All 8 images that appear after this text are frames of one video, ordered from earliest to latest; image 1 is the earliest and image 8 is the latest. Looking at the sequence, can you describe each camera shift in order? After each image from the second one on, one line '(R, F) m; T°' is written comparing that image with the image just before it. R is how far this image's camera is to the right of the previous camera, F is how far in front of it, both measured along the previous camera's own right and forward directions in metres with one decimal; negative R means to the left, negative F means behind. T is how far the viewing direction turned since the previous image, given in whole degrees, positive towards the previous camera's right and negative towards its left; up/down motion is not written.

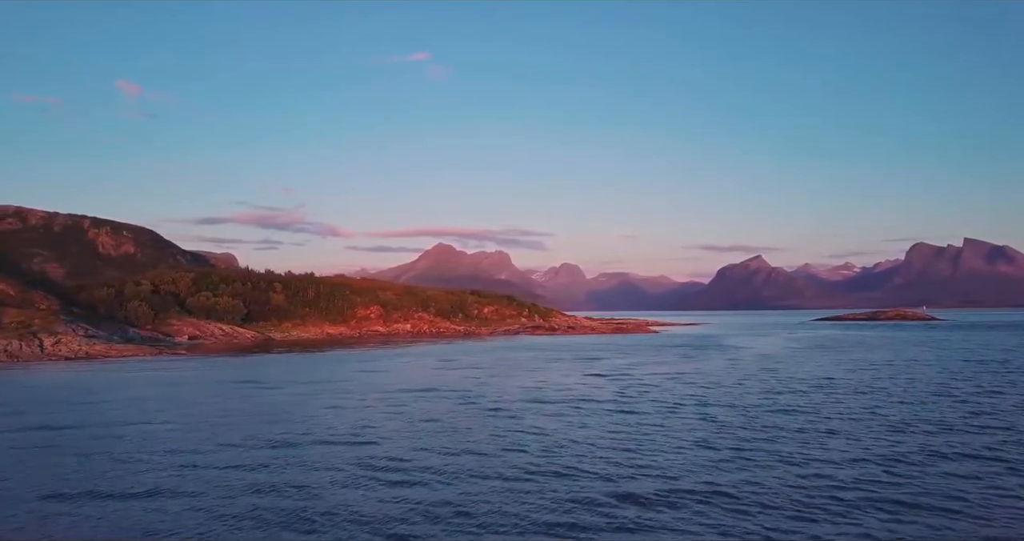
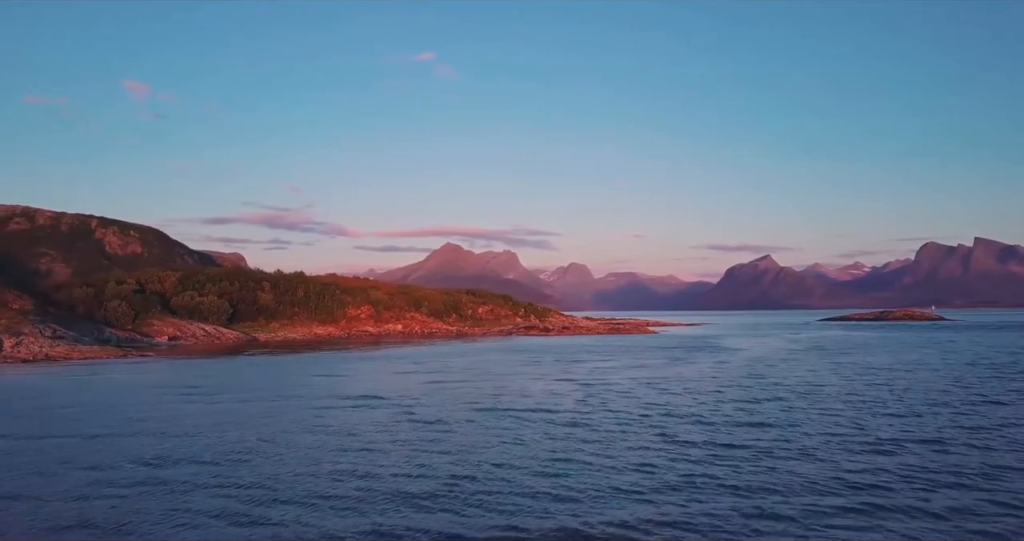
(+2.0, +2.6) m; -1°
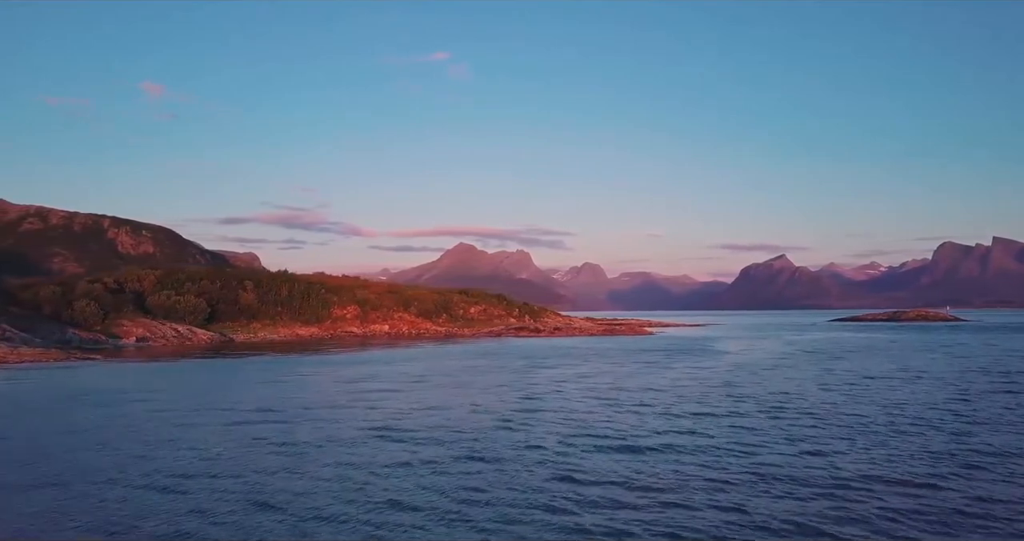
(+3.1, +3.8) m; -1°
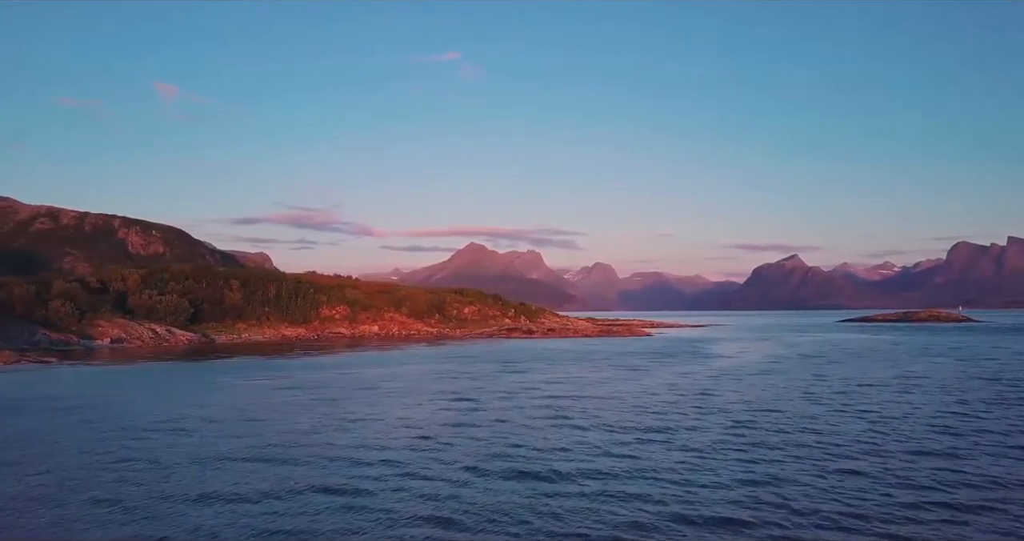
(+2.4, +2.9) m; -1°
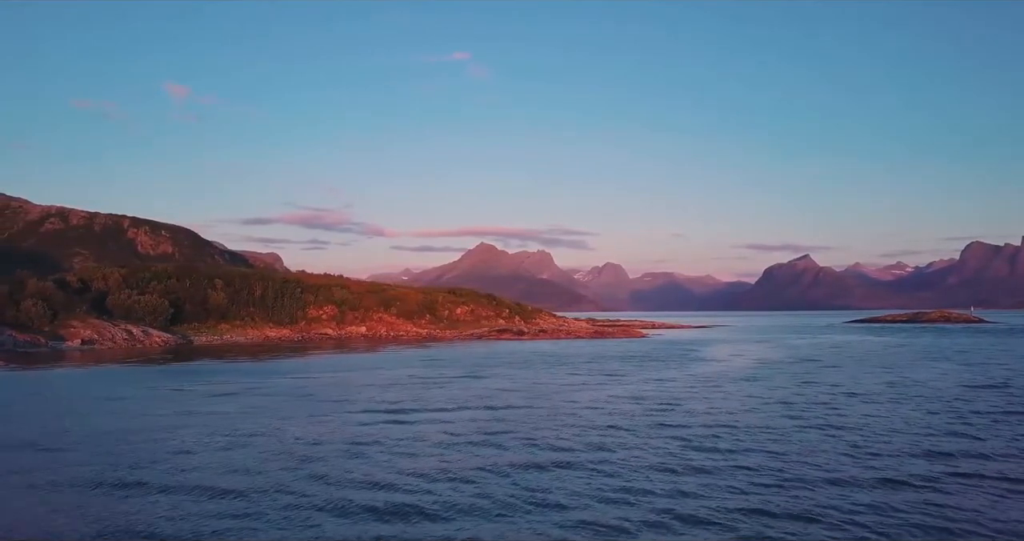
(+2.5, +2.9) m; -1°
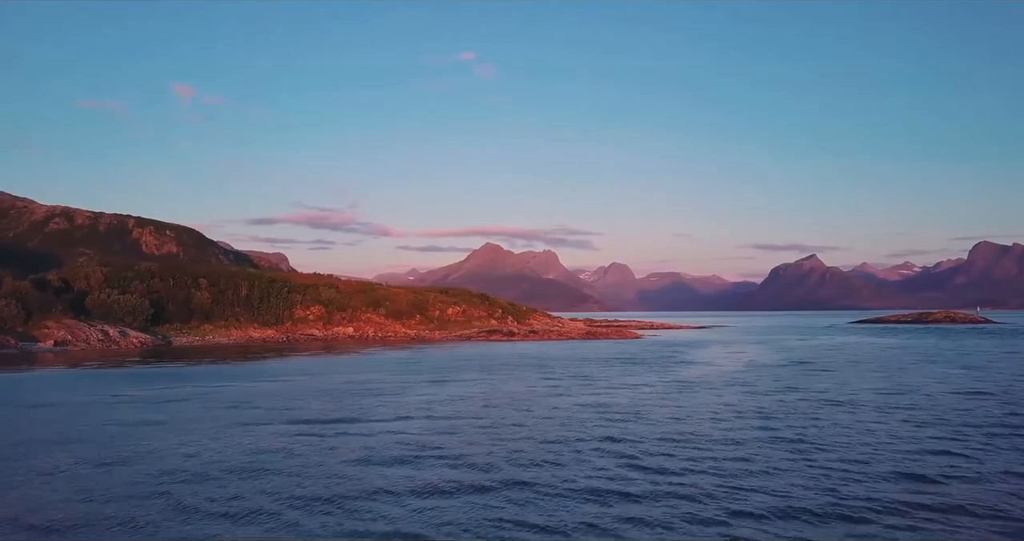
(+2.0, +2.3) m; 0°
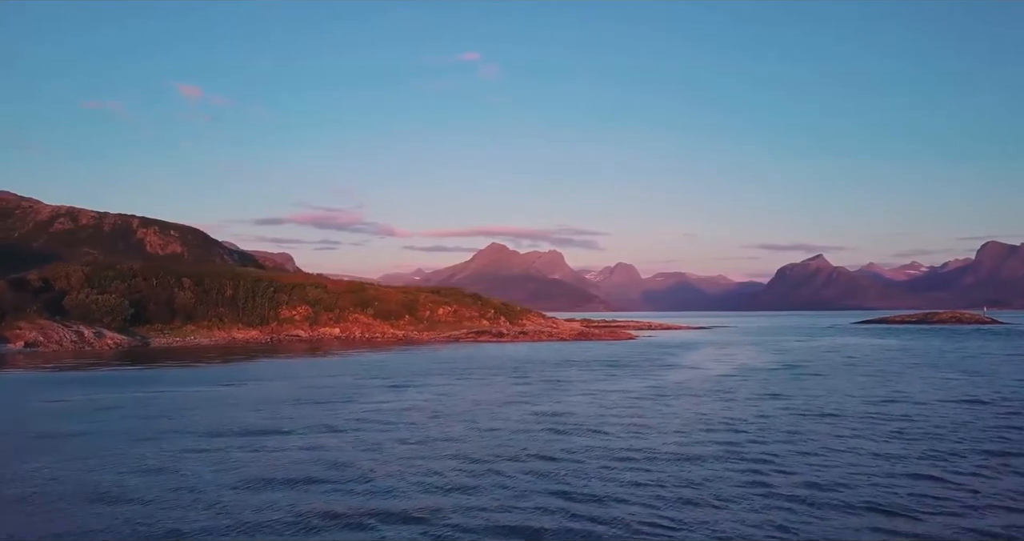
(+1.9, +2.3) m; 0°
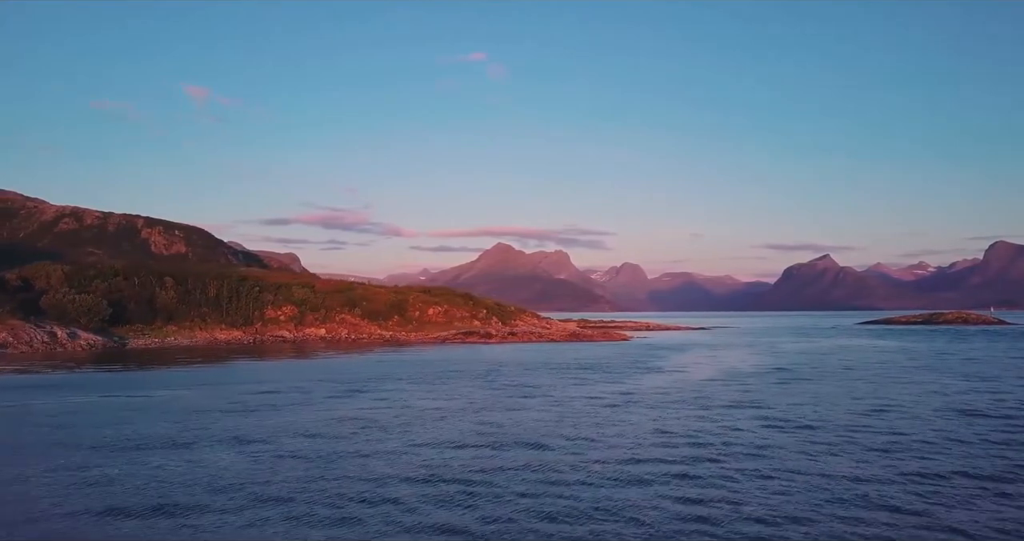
(+1.9, +2.4) m; 0°
